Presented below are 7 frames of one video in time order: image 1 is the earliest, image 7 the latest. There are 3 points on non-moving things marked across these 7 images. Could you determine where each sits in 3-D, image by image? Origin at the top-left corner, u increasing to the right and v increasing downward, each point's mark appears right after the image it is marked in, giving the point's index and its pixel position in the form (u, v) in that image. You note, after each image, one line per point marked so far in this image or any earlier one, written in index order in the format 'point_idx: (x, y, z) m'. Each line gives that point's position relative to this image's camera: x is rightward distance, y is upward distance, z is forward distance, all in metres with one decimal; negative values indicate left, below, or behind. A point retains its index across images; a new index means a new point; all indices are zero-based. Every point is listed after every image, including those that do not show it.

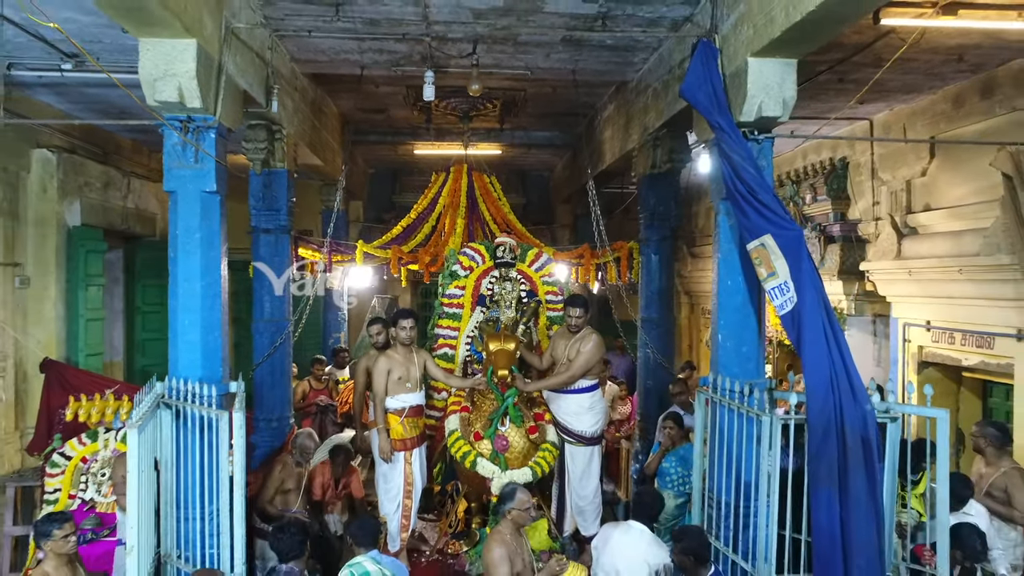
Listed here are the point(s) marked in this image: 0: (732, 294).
0: (+1.1, 0.0, +4.2) m
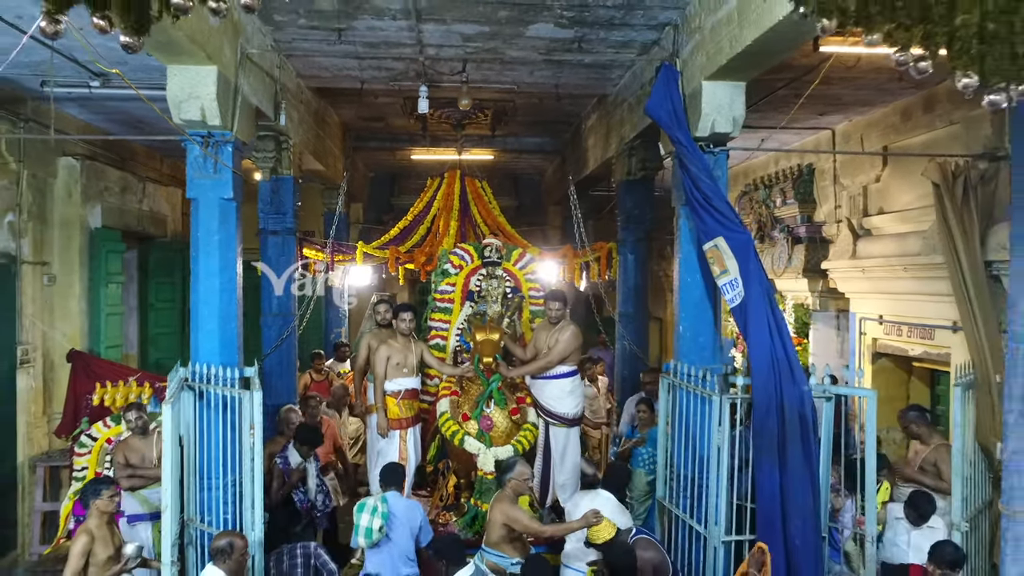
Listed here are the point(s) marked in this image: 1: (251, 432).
0: (+1.0, 0.0, +4.7) m
1: (-1.2, -0.7, +4.0) m
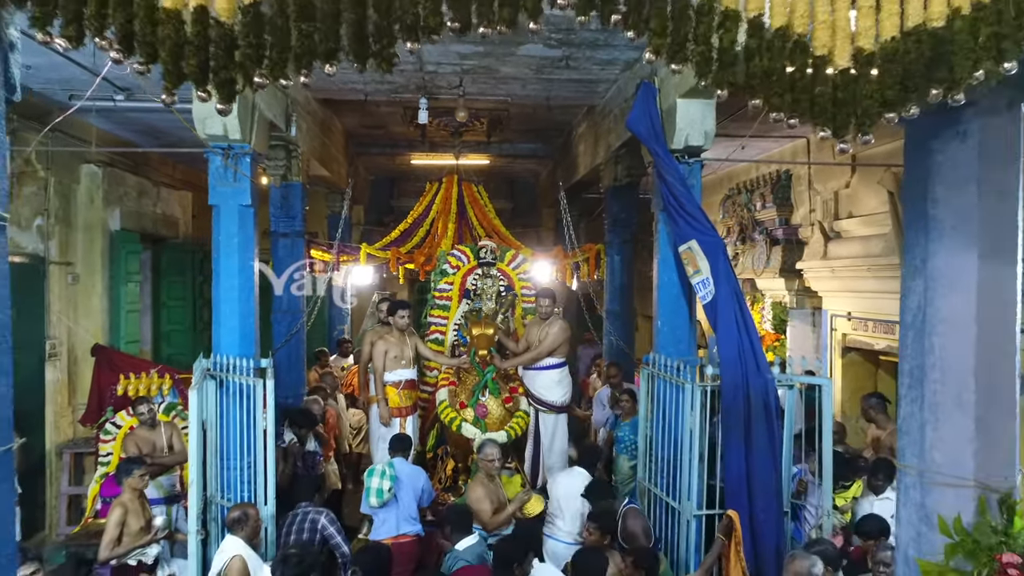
0: (+1.0, 0.0, +5.2) m
1: (-1.3, -0.7, +4.4) m
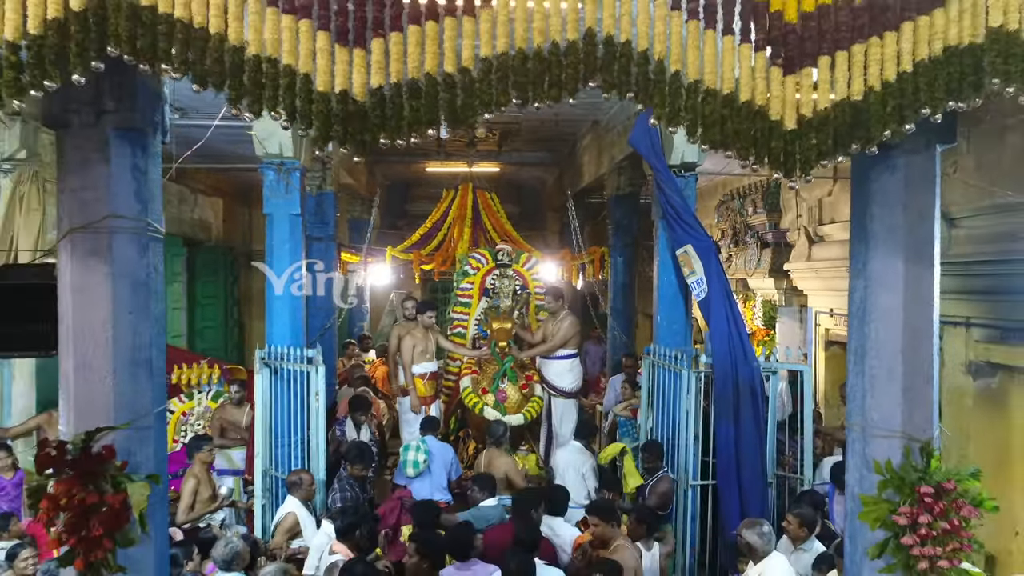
0: (+1.1, 0.0, +5.8) m
1: (-1.2, -0.7, +5.1) m
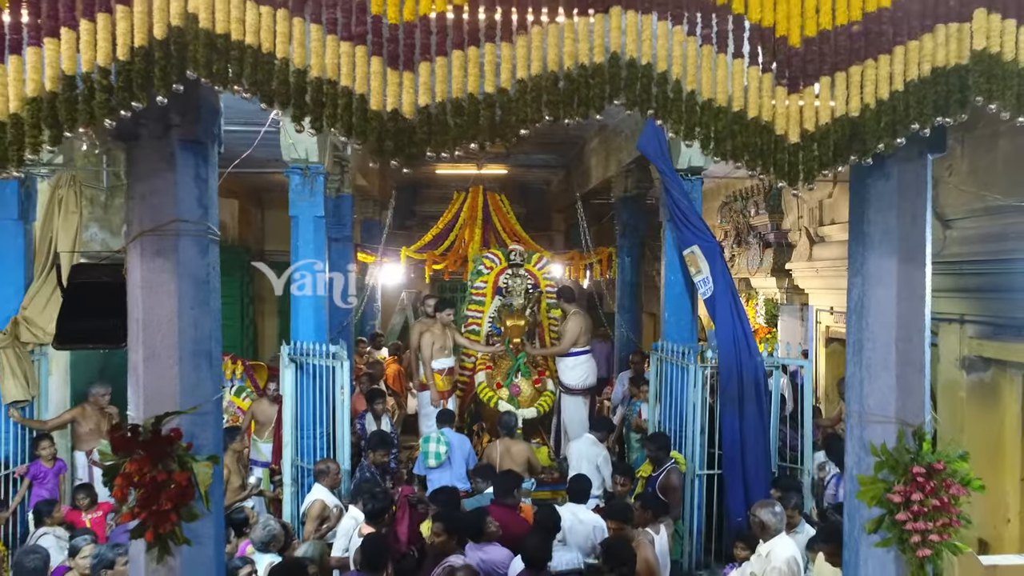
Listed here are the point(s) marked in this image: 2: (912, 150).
0: (+1.2, 0.0, +6.0) m
1: (-1.1, -0.6, +5.3) m
2: (+1.4, +0.5, +3.0) m
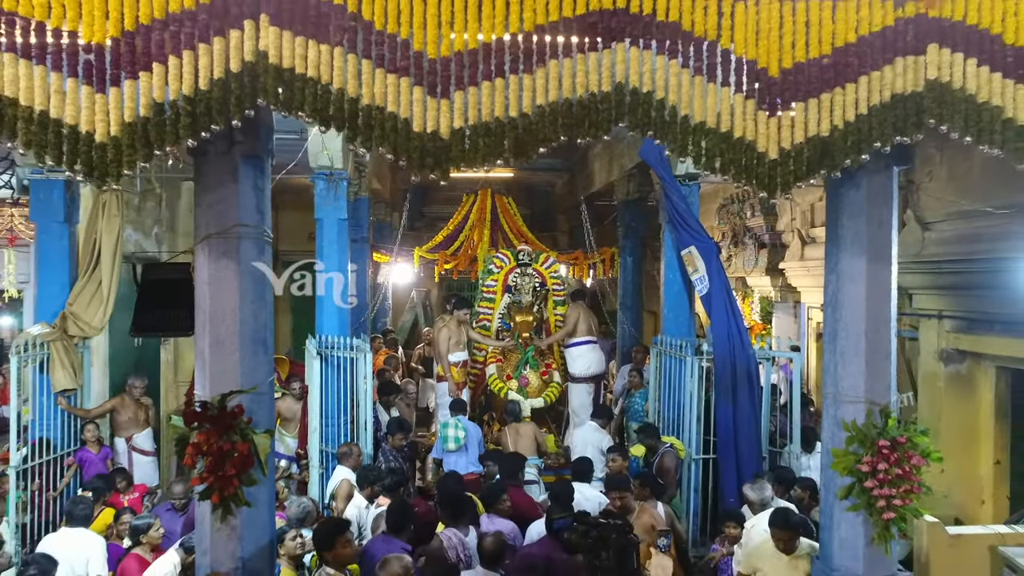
0: (+1.2, 0.0, +6.5) m
1: (-1.0, -0.6, +5.7) m
2: (+1.5, +0.5, +3.4) m
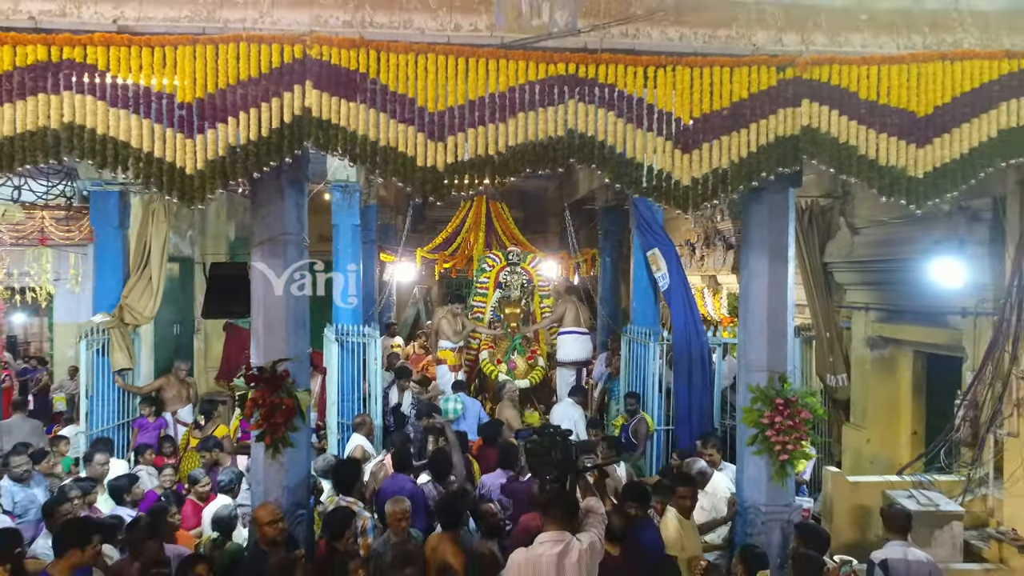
0: (+1.1, +0.1, +7.4) m
1: (-1.1, -0.6, +6.7) m
2: (+1.4, +0.5, +4.4) m
